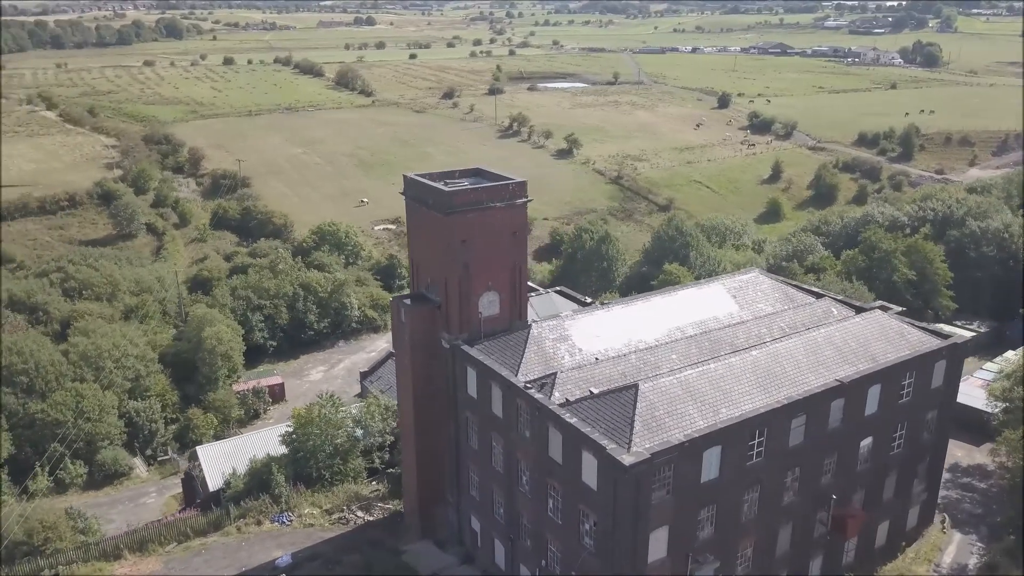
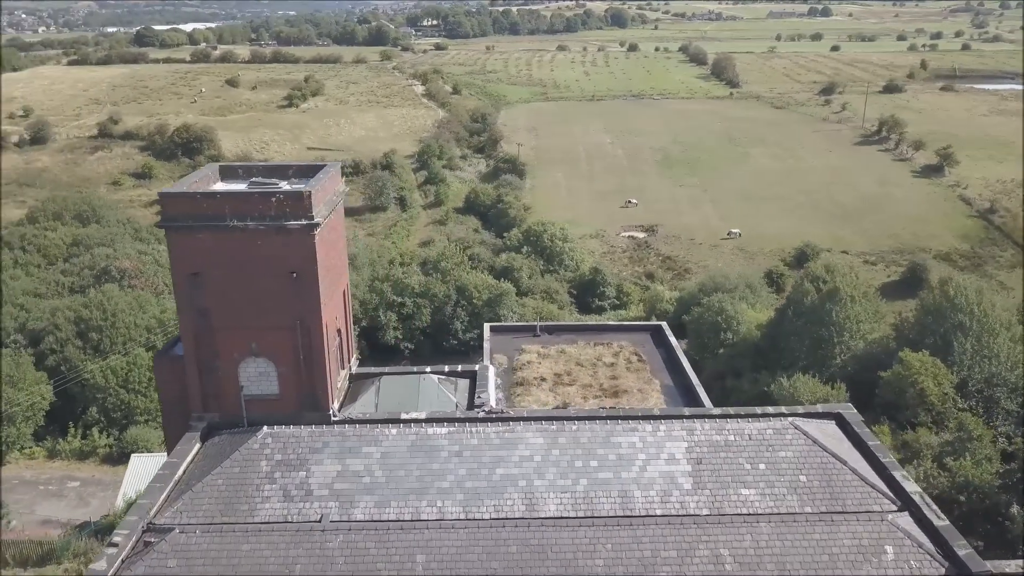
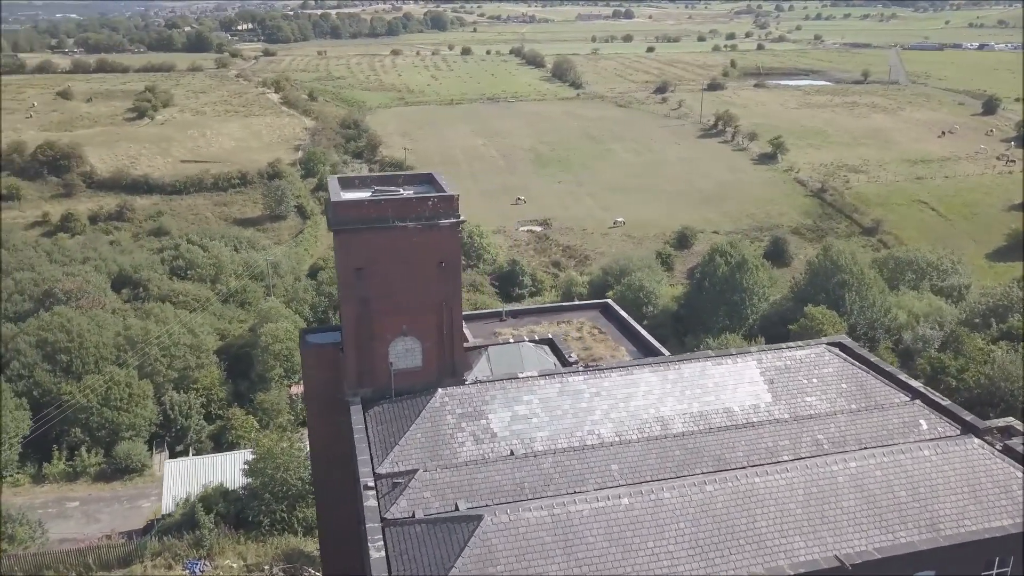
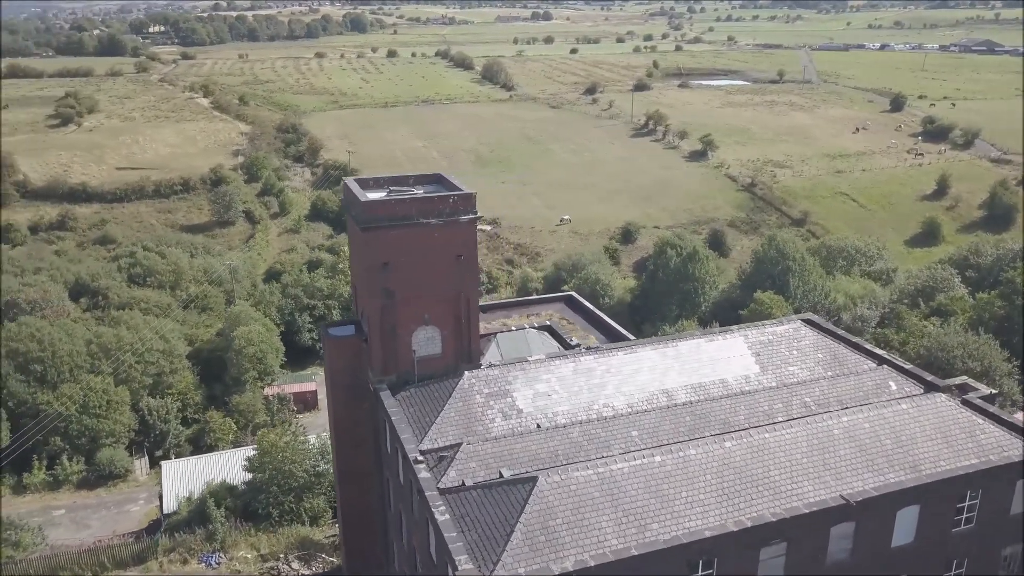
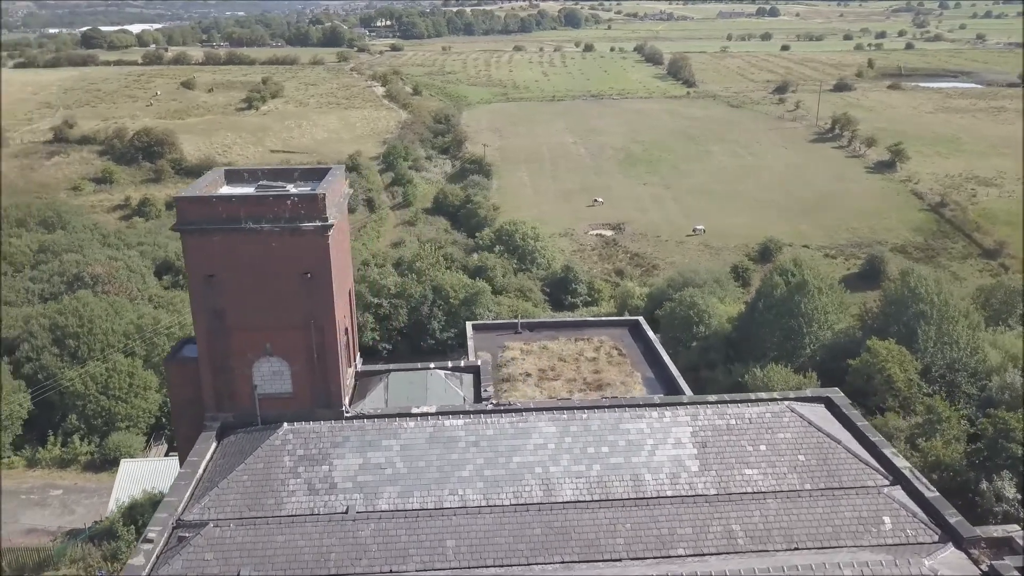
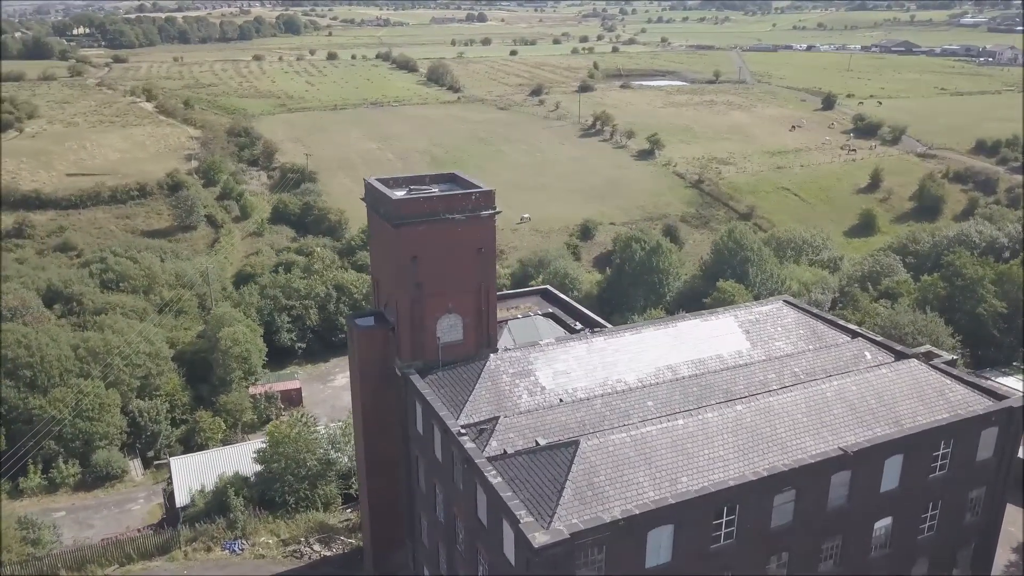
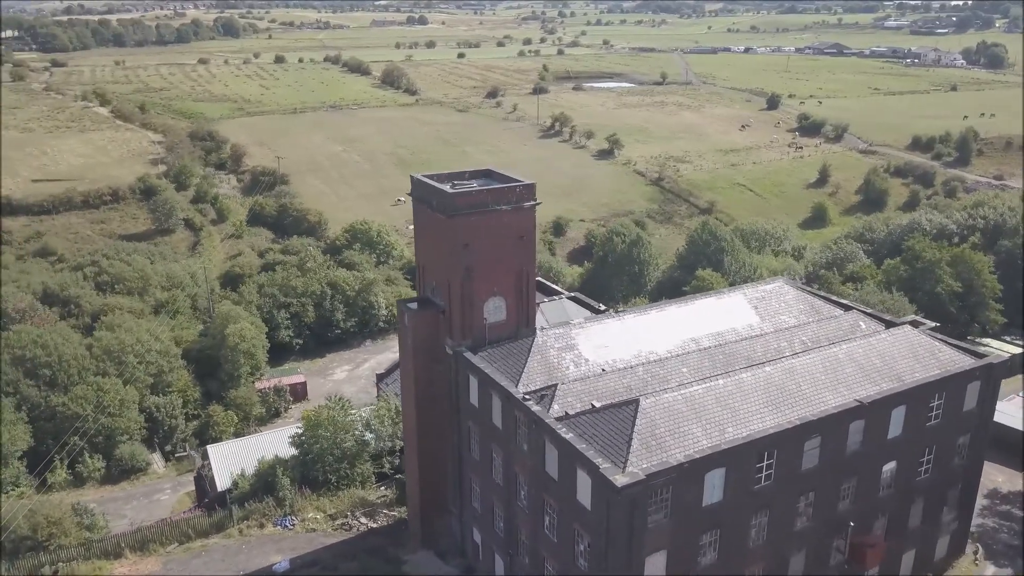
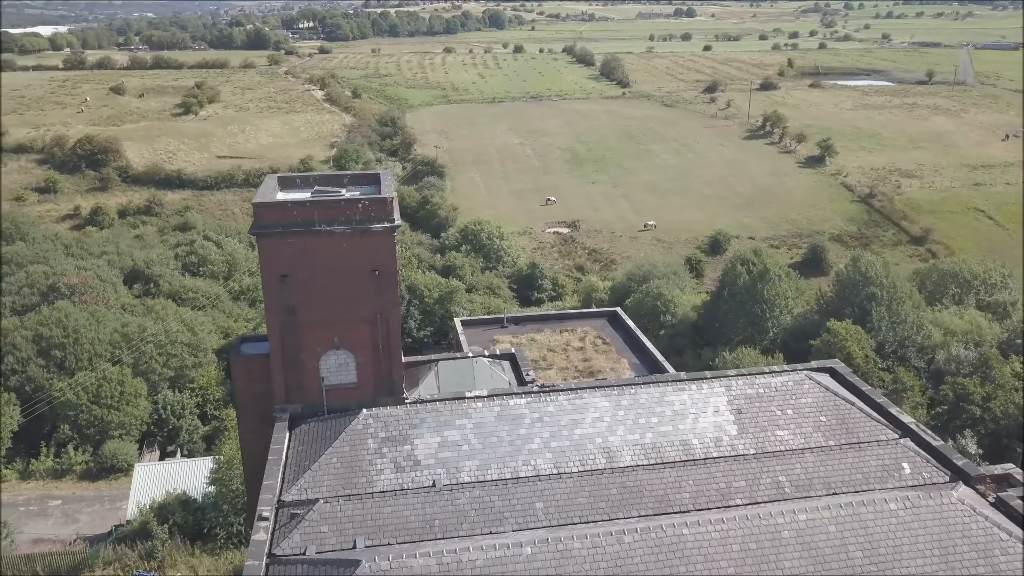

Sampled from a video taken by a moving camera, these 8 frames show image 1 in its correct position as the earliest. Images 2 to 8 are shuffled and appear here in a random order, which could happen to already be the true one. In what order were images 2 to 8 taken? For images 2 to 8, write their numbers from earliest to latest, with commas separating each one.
7, 6, 4, 3, 8, 5, 2
